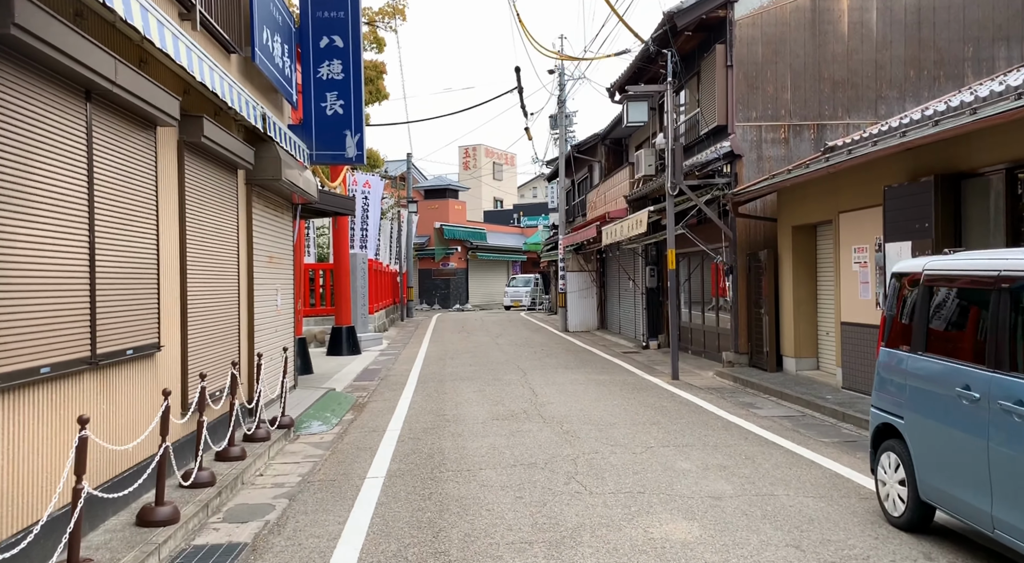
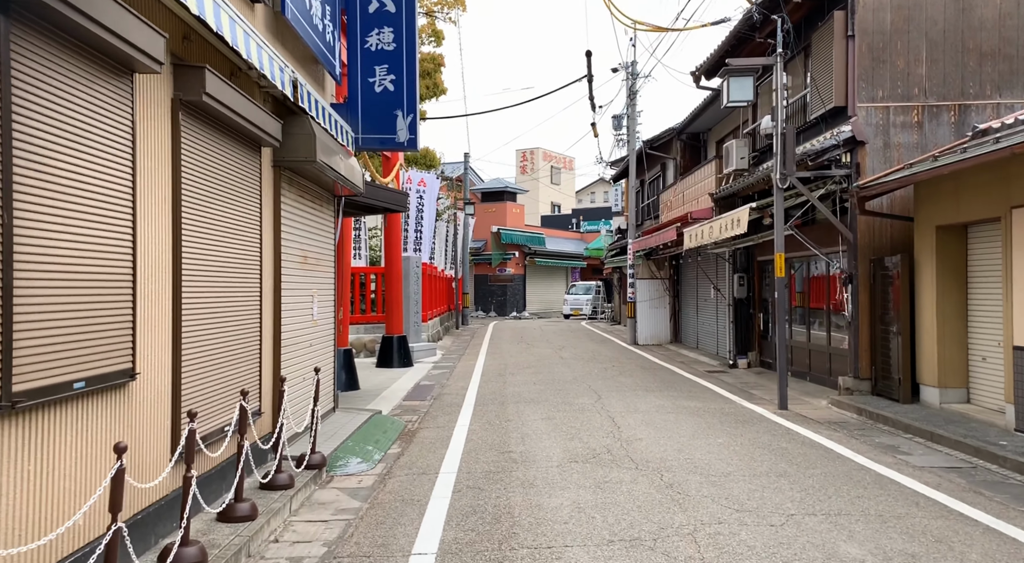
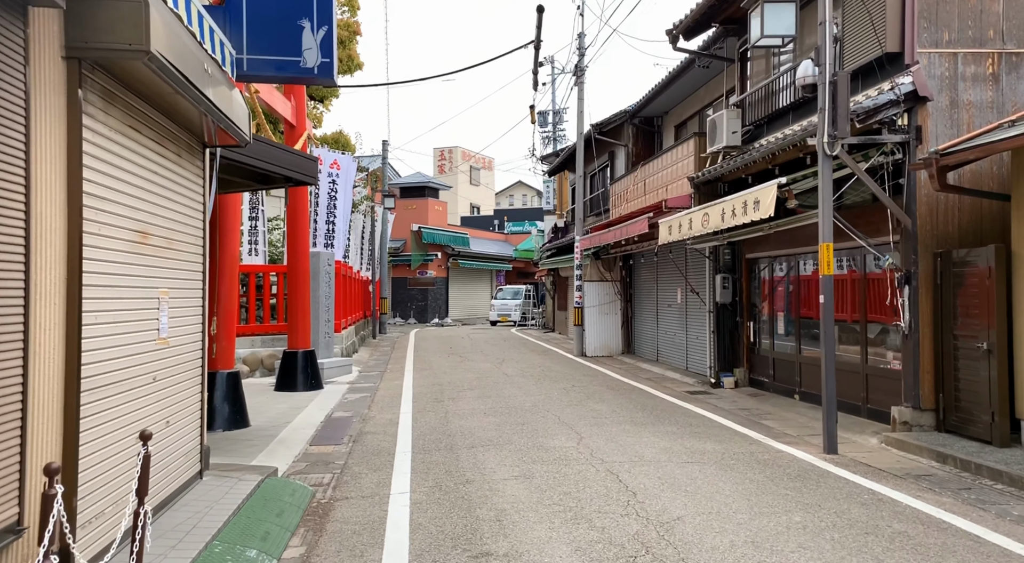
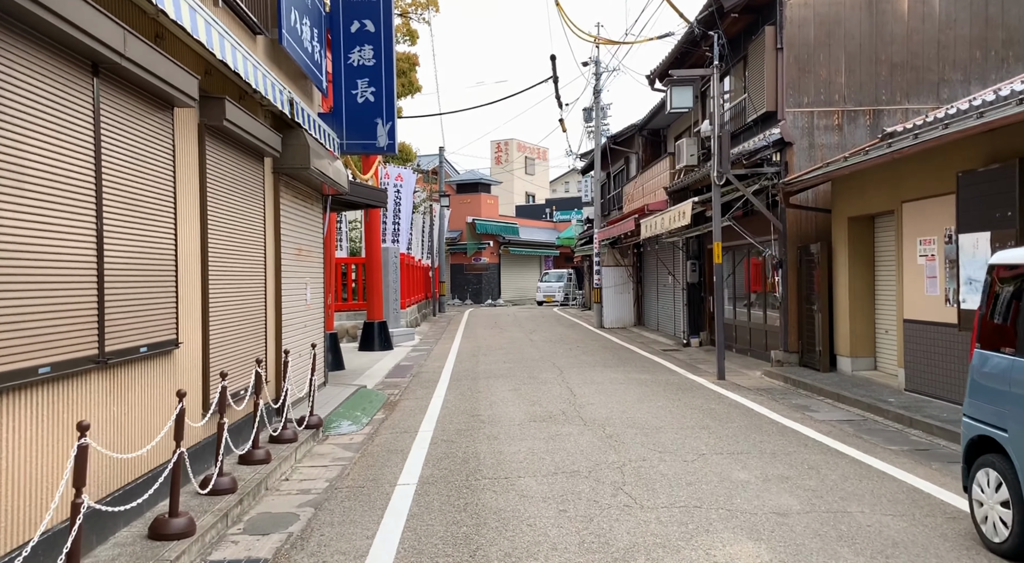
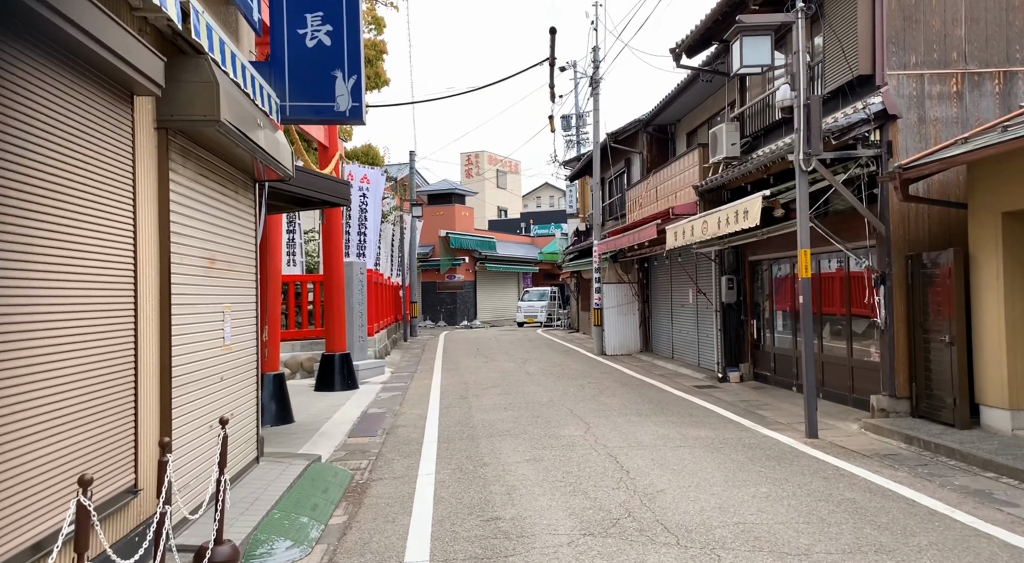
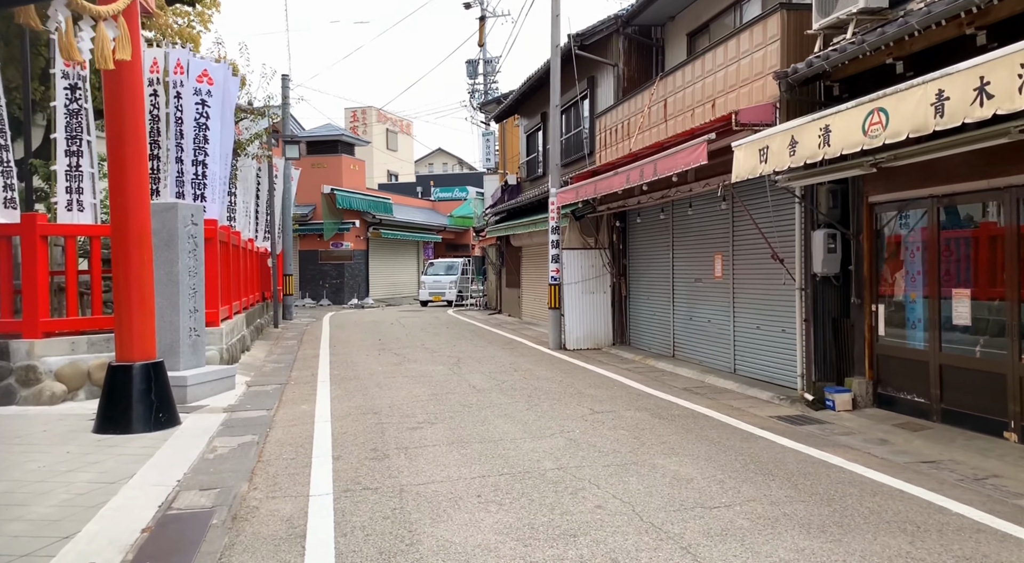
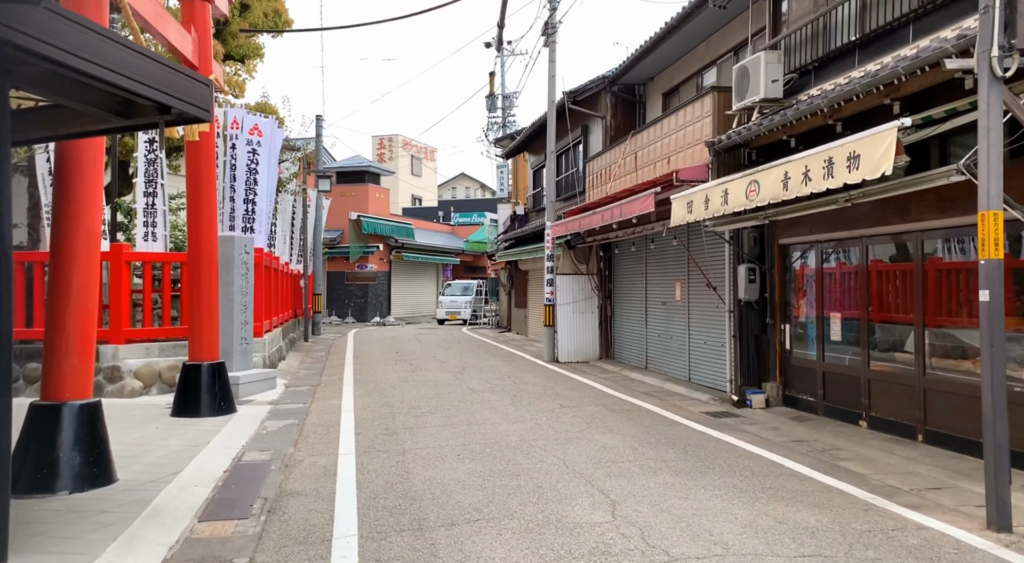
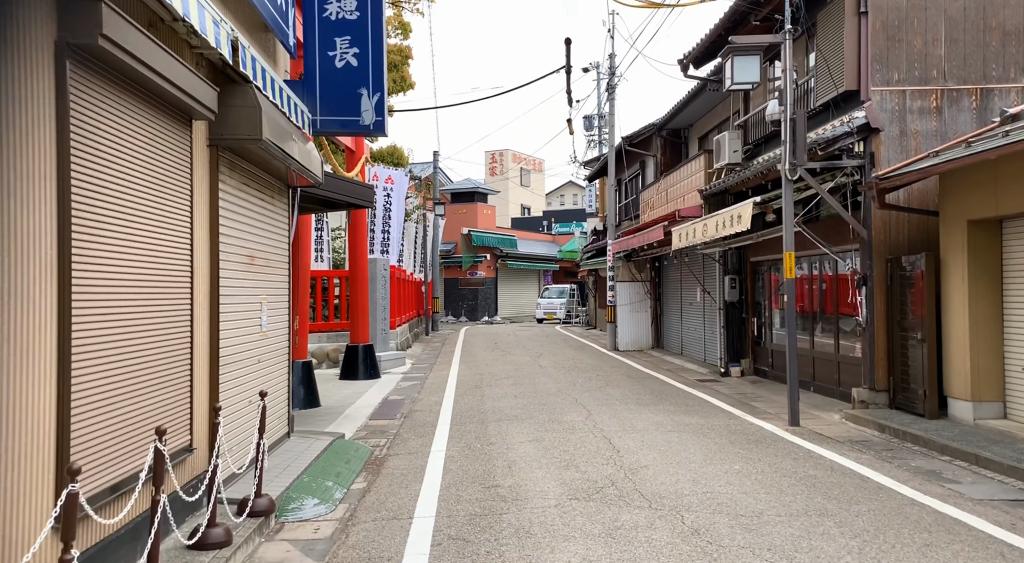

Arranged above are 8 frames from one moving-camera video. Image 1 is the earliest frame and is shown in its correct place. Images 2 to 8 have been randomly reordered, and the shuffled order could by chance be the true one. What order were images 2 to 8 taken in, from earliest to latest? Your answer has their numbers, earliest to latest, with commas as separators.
4, 2, 8, 5, 3, 7, 6
